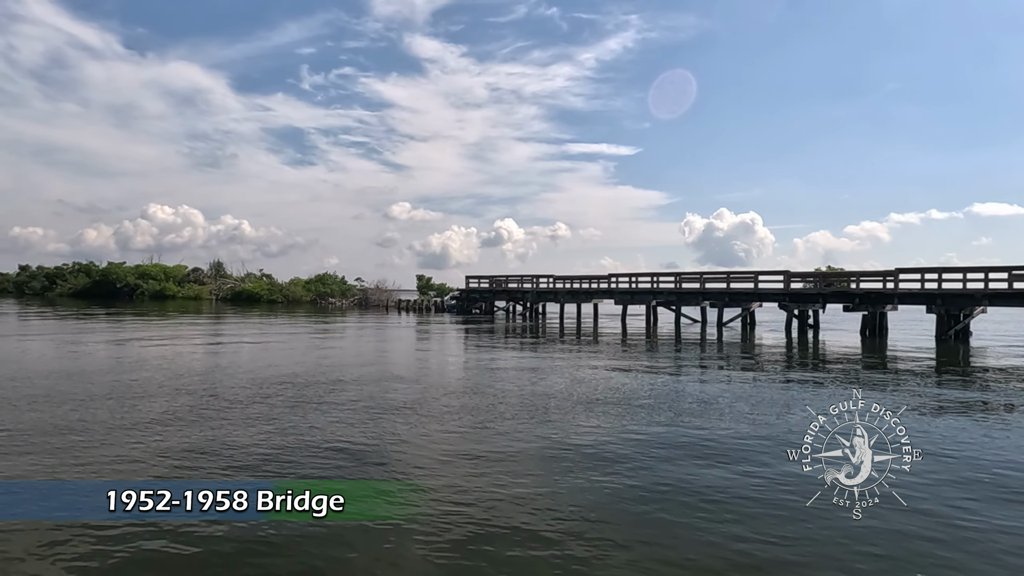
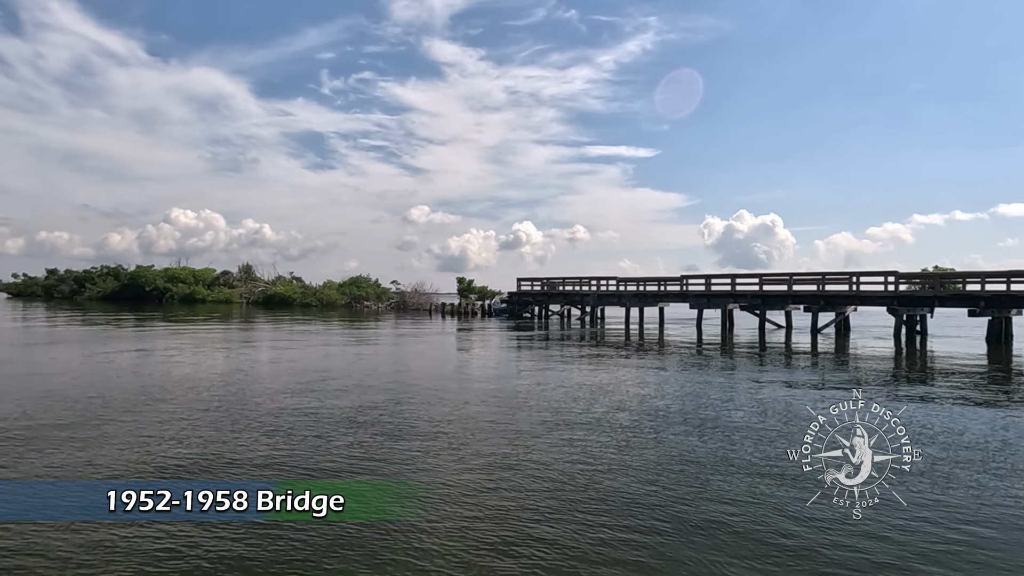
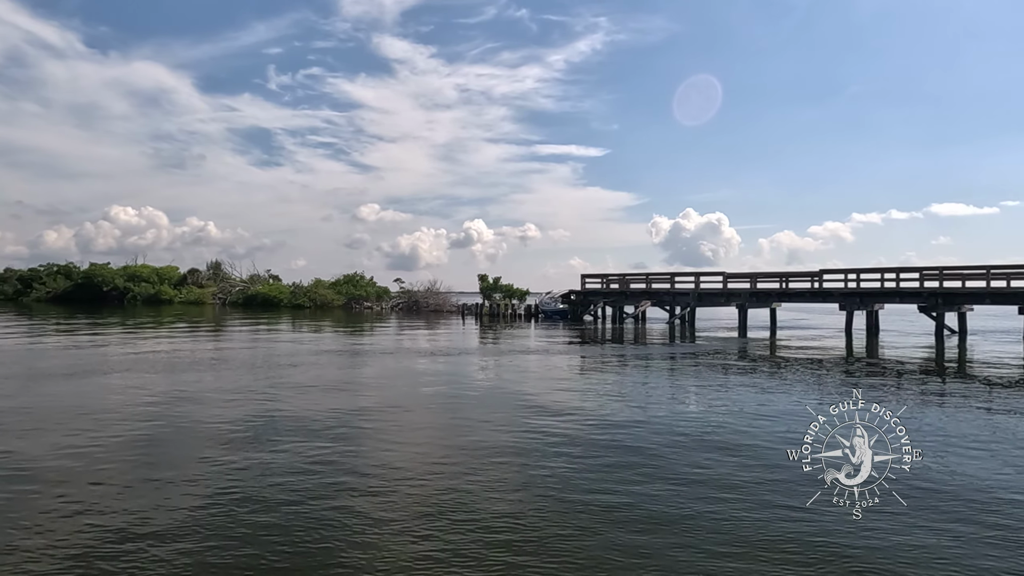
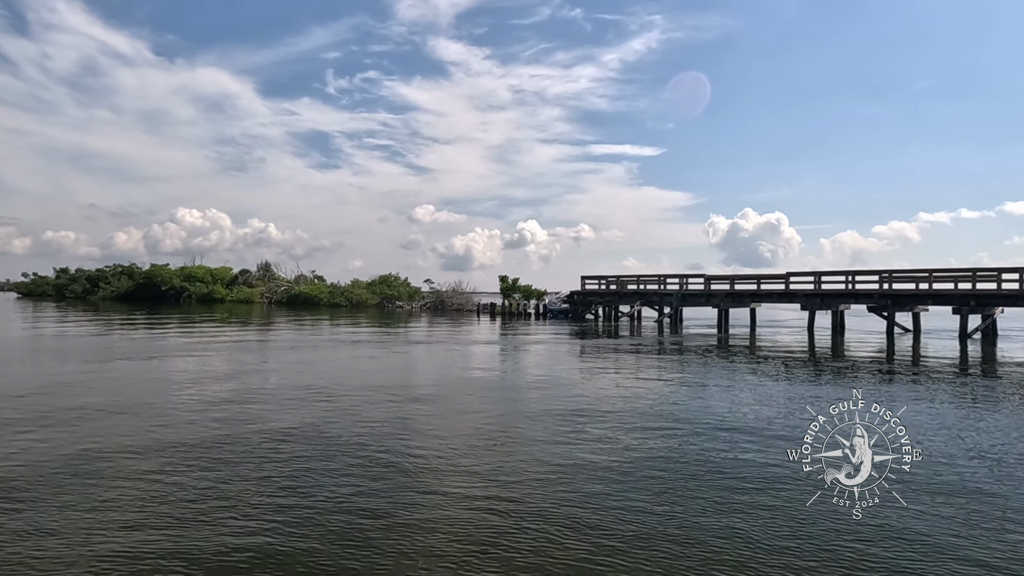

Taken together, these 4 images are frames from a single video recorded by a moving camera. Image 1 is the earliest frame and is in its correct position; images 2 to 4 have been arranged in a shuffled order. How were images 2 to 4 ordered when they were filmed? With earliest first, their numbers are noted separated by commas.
2, 4, 3
